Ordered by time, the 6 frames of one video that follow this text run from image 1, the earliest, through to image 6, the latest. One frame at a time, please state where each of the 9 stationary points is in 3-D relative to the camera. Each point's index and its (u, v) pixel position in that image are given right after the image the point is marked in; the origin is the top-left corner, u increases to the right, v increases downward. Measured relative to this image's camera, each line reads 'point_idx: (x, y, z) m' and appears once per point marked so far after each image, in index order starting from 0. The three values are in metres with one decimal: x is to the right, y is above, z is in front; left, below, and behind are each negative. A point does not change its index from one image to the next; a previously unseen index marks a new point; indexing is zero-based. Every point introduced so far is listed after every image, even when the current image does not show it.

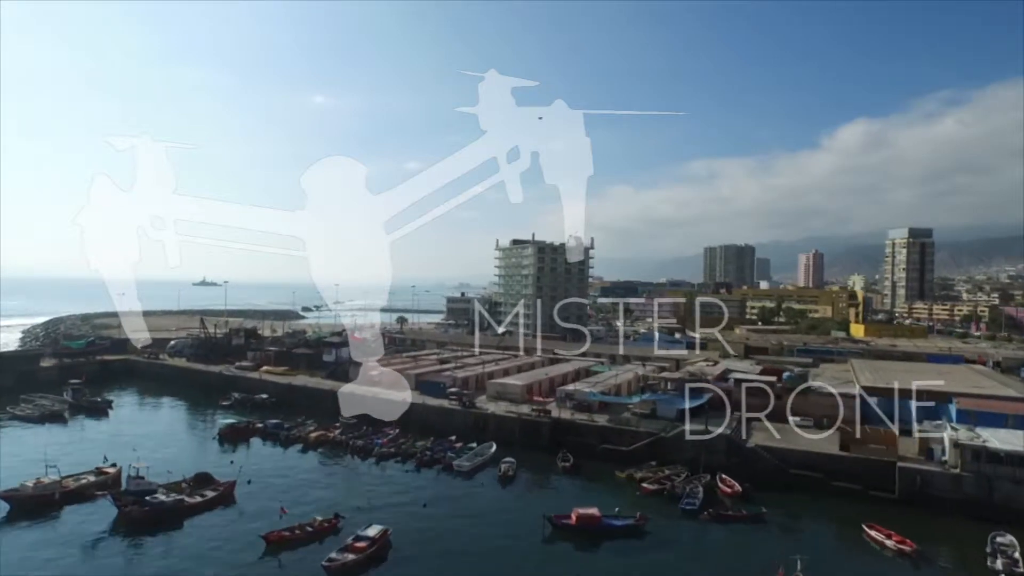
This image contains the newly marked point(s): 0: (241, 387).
0: (-8.7, -3.2, +19.3) m
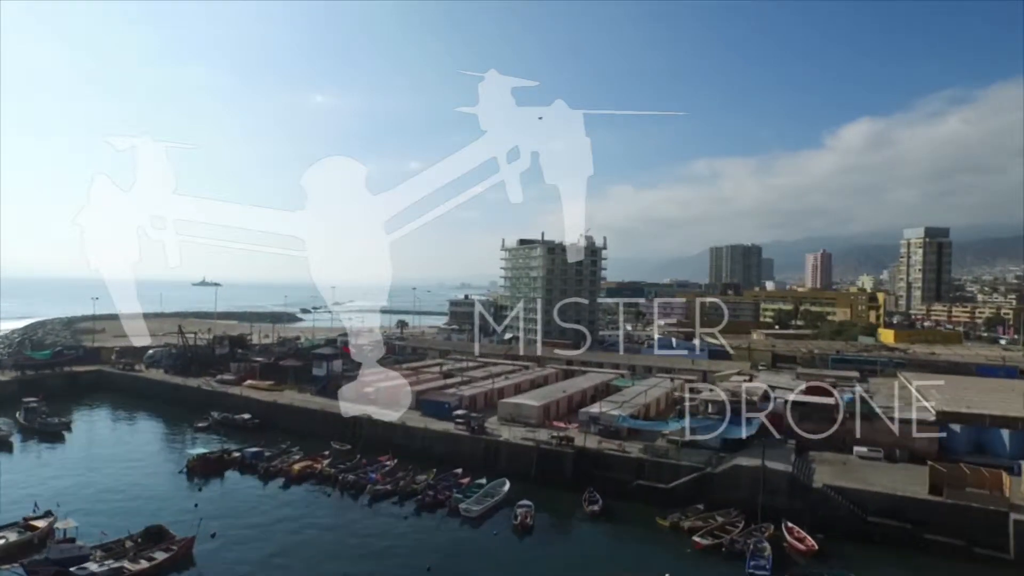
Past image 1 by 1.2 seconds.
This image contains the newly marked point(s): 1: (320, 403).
0: (-8.4, -3.4, +17.2) m
1: (-5.2, -3.1, +16.1) m
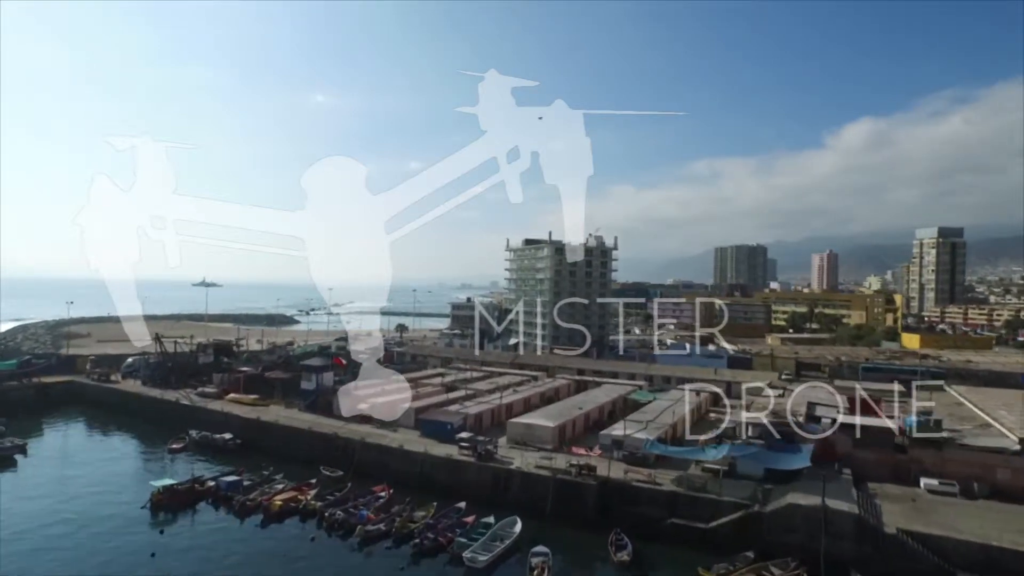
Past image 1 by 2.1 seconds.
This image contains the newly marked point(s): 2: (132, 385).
0: (-8.2, -3.5, +15.6) m
1: (-5.0, -3.2, +14.5) m
2: (-11.6, -3.0, +18.3) m
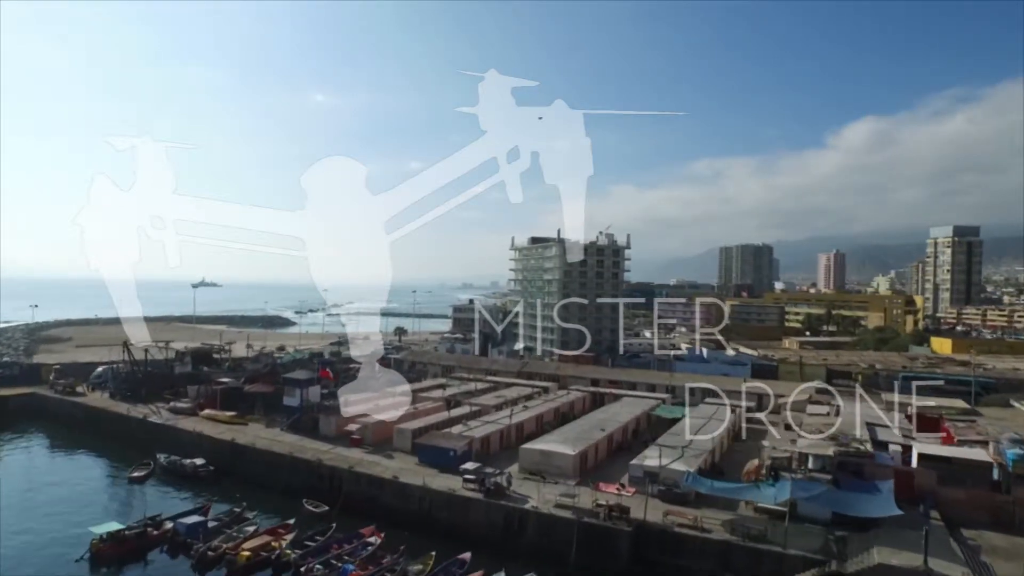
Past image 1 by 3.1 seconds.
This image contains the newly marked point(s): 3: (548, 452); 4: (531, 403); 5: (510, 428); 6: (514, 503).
0: (-7.9, -3.6, +13.8) m
1: (-4.7, -3.3, +12.7) m
2: (-11.4, -3.0, +16.5) m
3: (+0.6, -3.0, +10.7) m
4: (+0.5, -2.9, +15.3) m
5: (0.0, -3.0, +12.8) m
6: (0.0, -3.5, +9.5) m
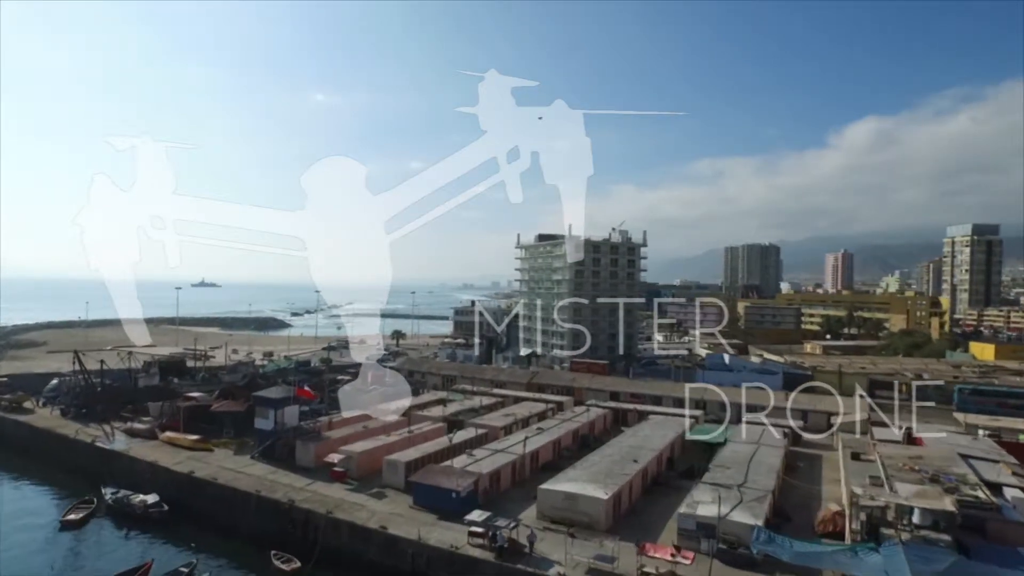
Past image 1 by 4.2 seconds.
0: (-7.7, -3.6, +11.7) m
1: (-4.5, -3.3, +10.6) m
2: (-11.1, -3.1, +14.3) m
3: (+0.9, -3.0, +8.6) m
4: (+0.7, -3.0, +13.2) m
5: (+0.2, -3.0, +10.7) m
6: (+0.3, -3.5, +7.4) m
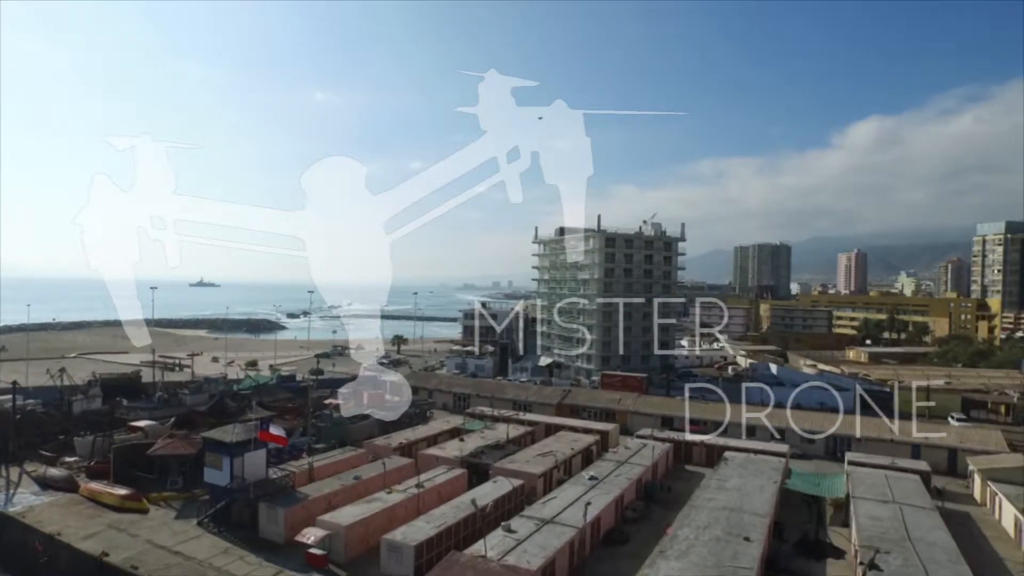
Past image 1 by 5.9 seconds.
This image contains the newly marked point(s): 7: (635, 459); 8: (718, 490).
0: (-7.0, -3.6, +8.5) m
1: (-3.8, -3.3, +7.4) m
2: (-10.5, -3.1, +11.1) m
3: (+1.6, -3.0, +5.4) m
4: (+1.4, -3.0, +10.0) m
5: (+0.9, -3.0, +7.5) m
6: (+1.0, -3.5, +4.2) m
7: (+2.2, -3.0, +10.4) m
8: (+3.1, -3.0, +8.8) m
